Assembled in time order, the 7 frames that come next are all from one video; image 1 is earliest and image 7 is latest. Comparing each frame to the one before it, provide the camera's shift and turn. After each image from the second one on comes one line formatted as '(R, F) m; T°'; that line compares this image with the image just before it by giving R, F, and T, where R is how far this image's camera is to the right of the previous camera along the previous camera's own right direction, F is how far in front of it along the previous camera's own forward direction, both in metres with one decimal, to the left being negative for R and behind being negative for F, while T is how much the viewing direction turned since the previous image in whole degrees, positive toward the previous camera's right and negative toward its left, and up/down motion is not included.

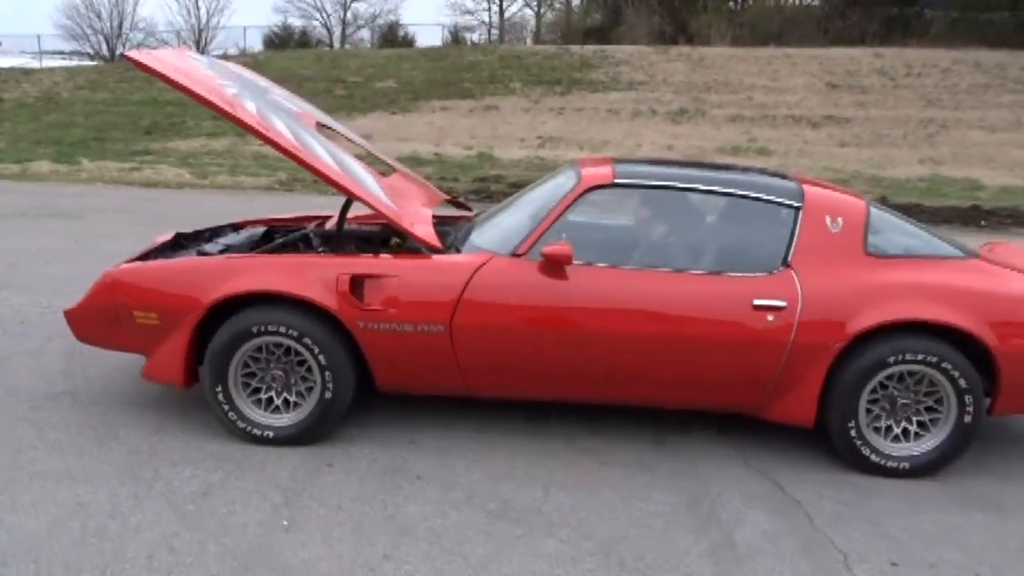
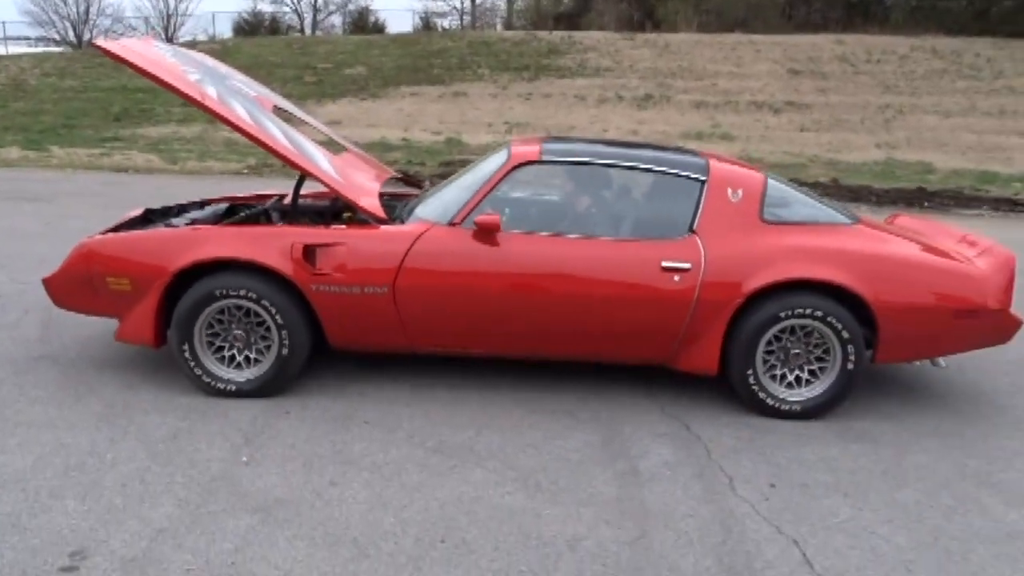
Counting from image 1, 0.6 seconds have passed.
(+0.2, -0.6) m; +2°
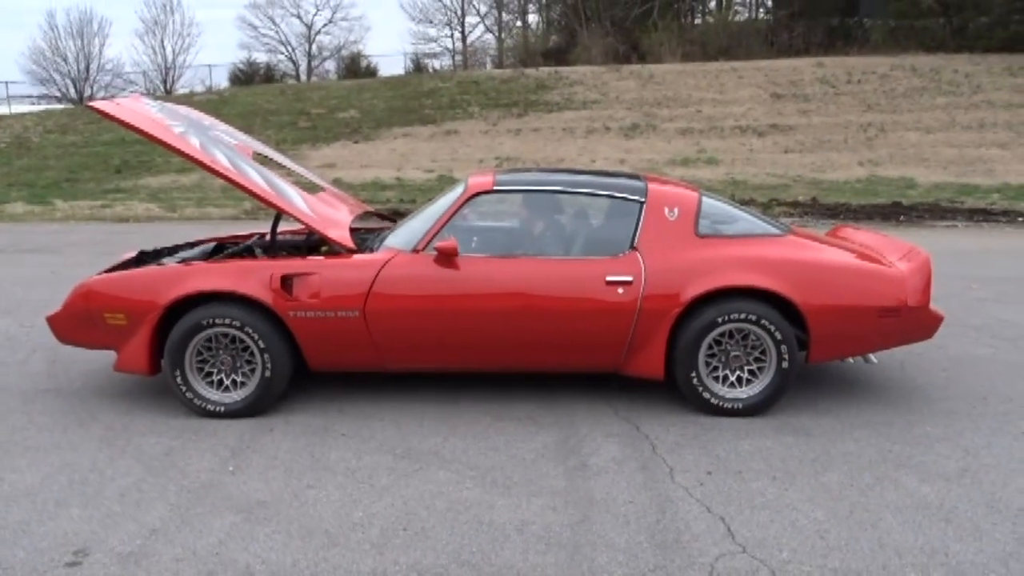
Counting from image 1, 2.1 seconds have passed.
(+0.3, -0.5) m; 0°
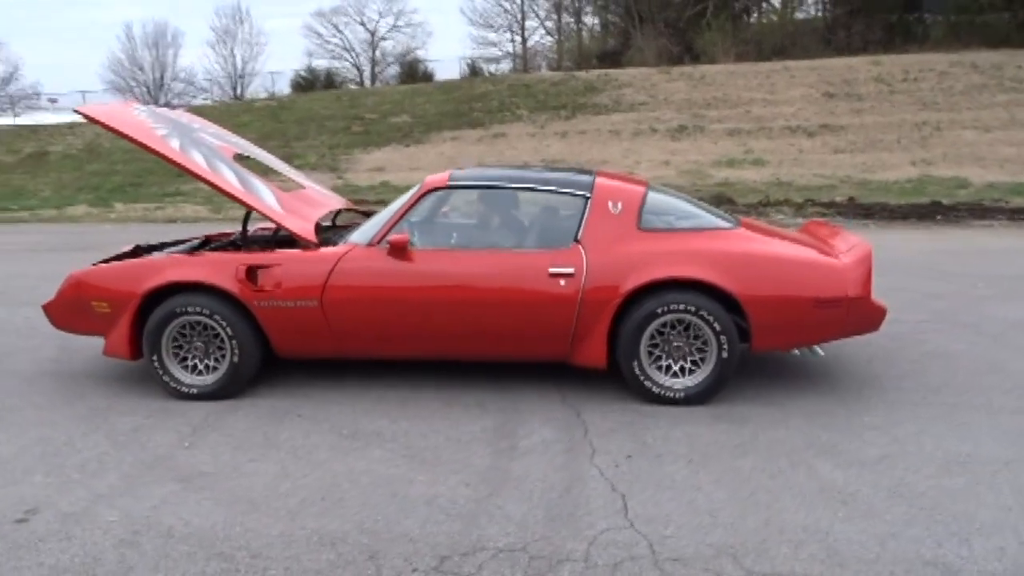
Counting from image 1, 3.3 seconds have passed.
(+0.8, -0.2) m; -4°
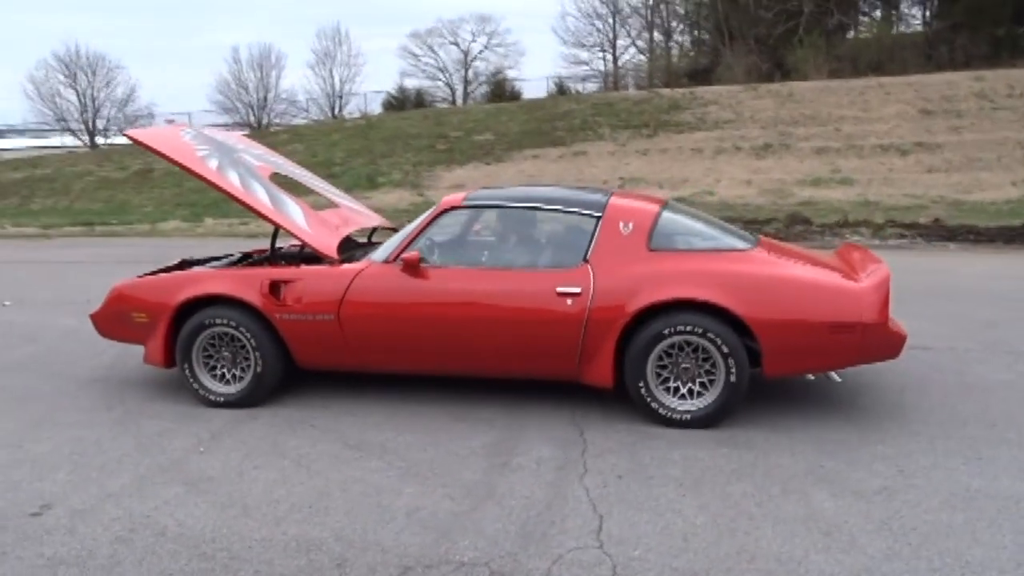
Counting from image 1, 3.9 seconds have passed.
(+0.6, 0.0) m; -6°
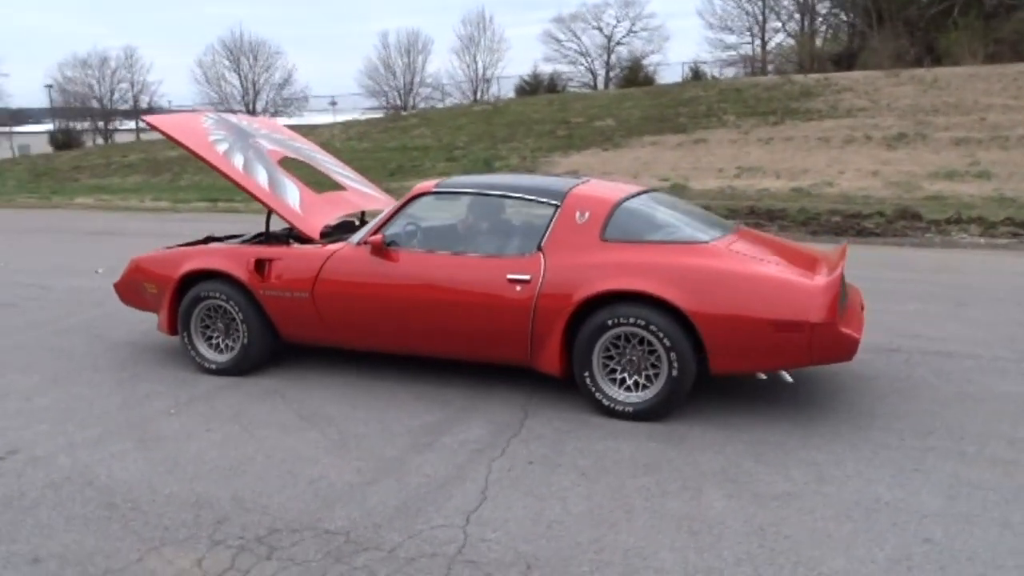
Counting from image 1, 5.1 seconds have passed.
(+1.3, 0.0) m; -10°
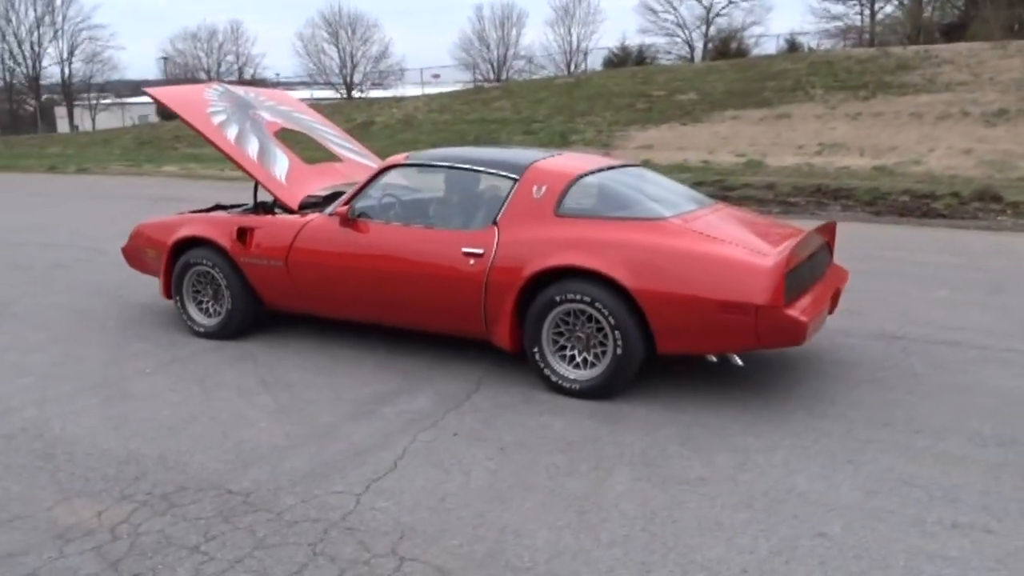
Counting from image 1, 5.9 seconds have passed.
(+1.0, +0.1) m; -6°
